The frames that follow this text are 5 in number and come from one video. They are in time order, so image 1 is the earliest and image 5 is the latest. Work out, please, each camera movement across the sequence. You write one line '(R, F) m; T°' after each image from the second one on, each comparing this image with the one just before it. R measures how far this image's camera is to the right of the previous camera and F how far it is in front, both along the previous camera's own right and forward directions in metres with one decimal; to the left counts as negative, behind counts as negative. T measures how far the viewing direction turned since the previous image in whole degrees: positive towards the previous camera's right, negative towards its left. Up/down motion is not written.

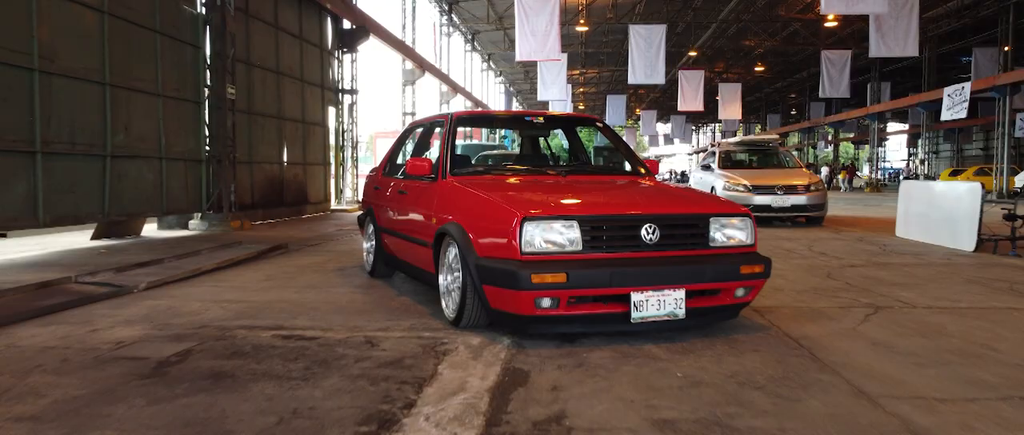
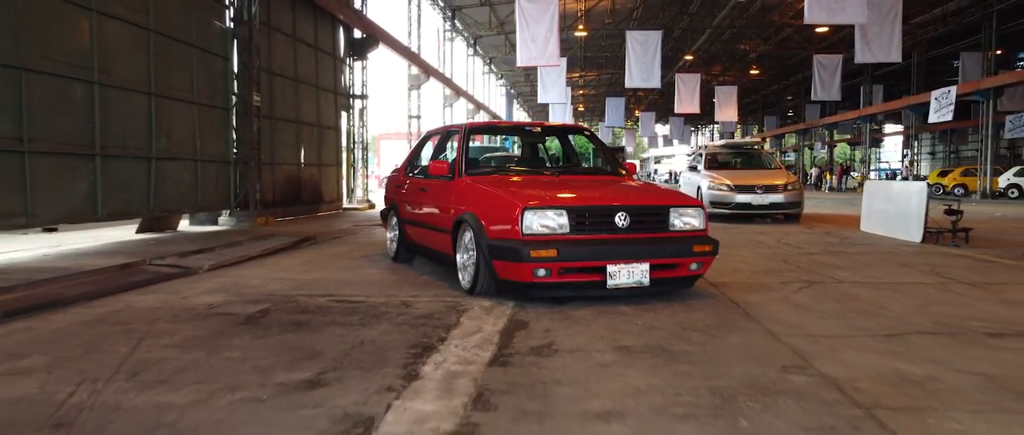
(0.0, -1.1) m; 0°
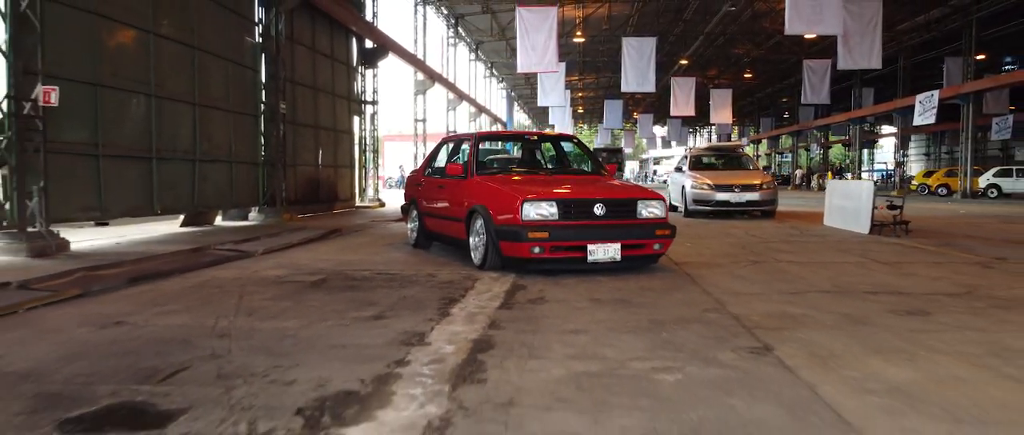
(0.0, -1.4) m; 0°
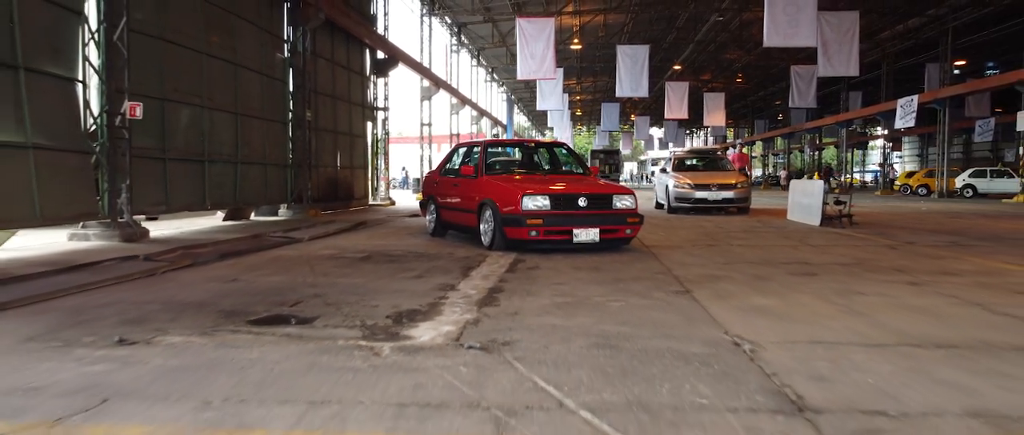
(0.0, -1.8) m; 0°
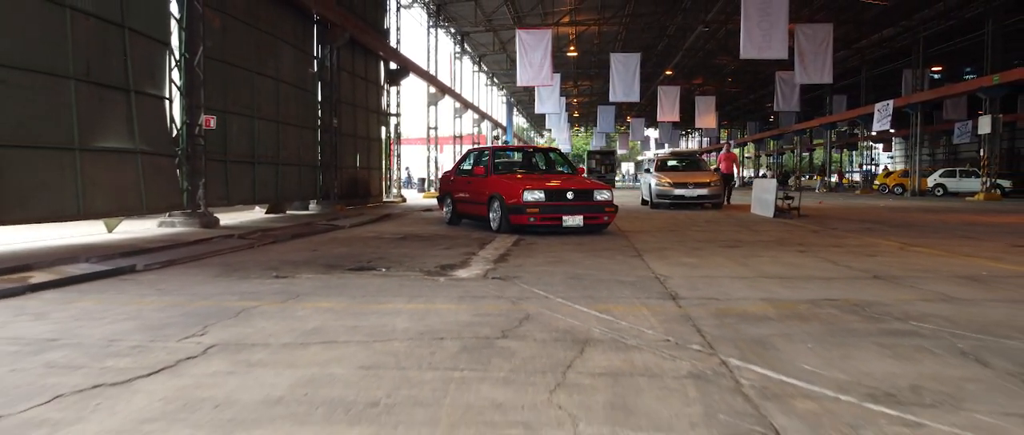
(-0.1, -2.3) m; 0°
